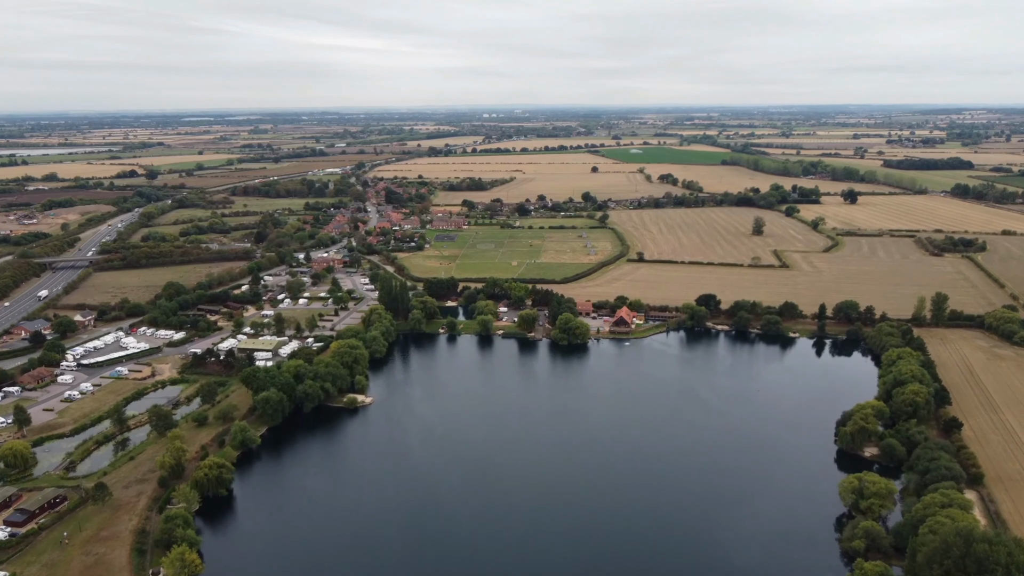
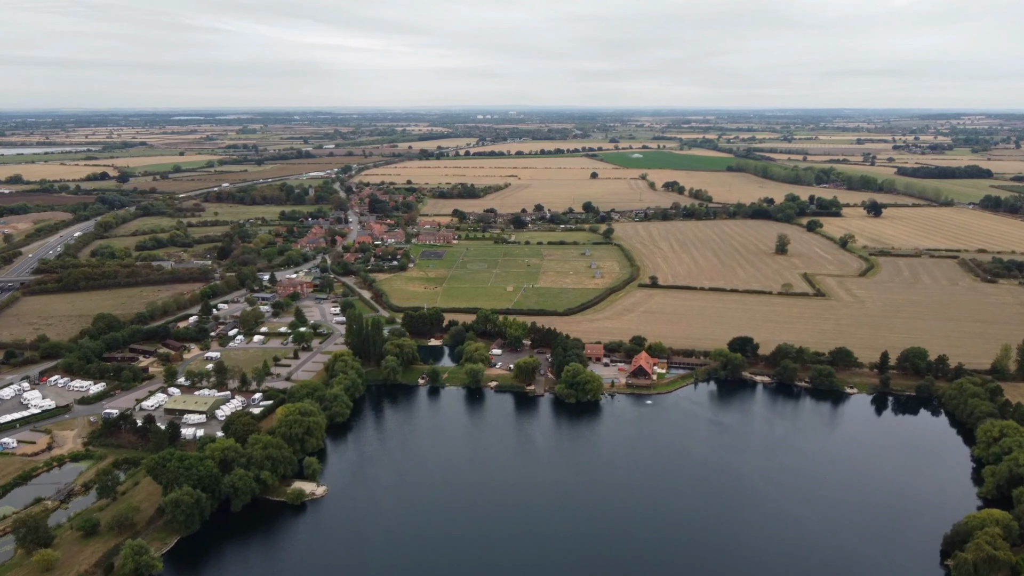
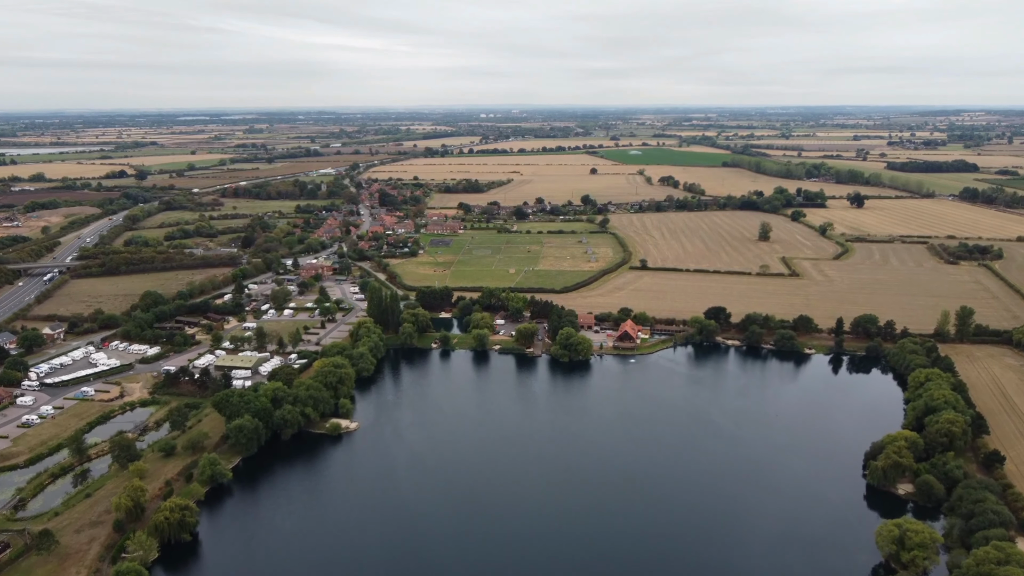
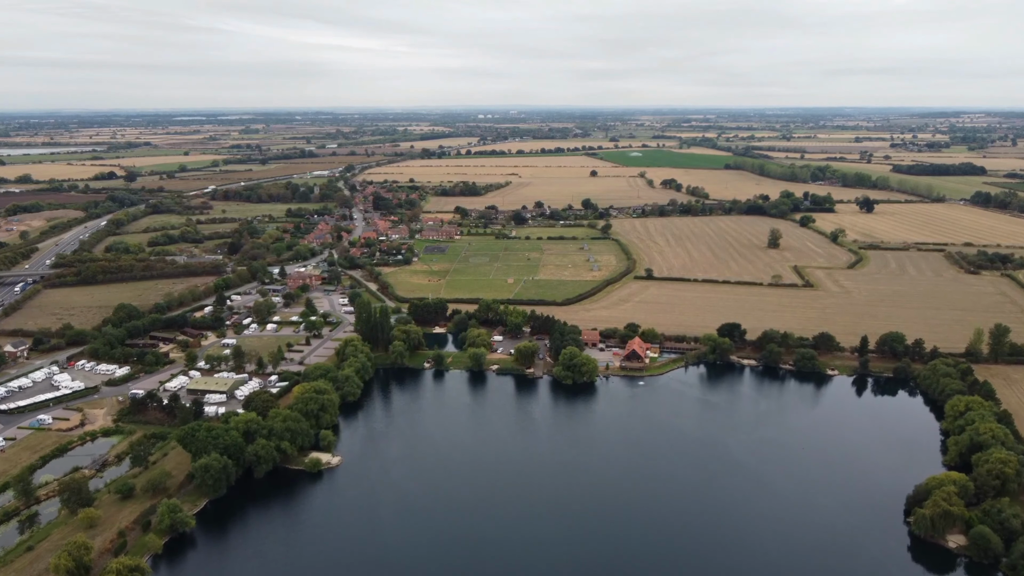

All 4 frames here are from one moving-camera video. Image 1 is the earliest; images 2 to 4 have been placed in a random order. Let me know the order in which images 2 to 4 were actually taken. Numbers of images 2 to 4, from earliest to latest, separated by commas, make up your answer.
3, 4, 2
